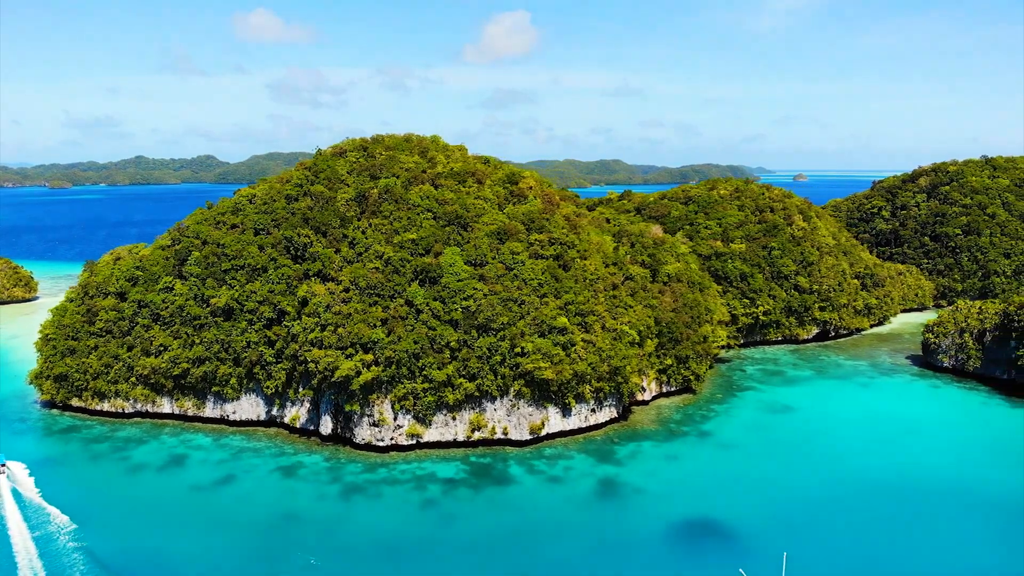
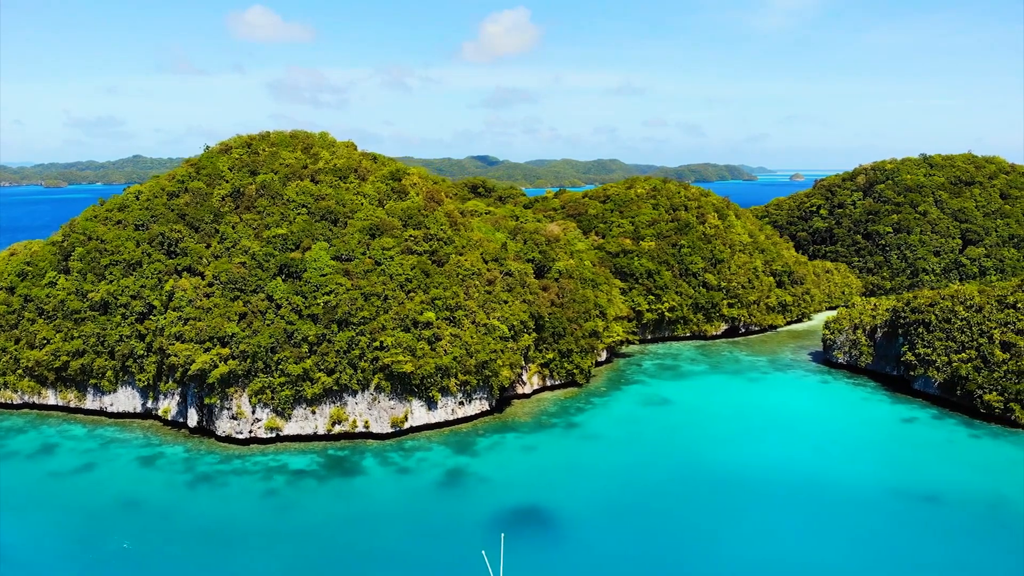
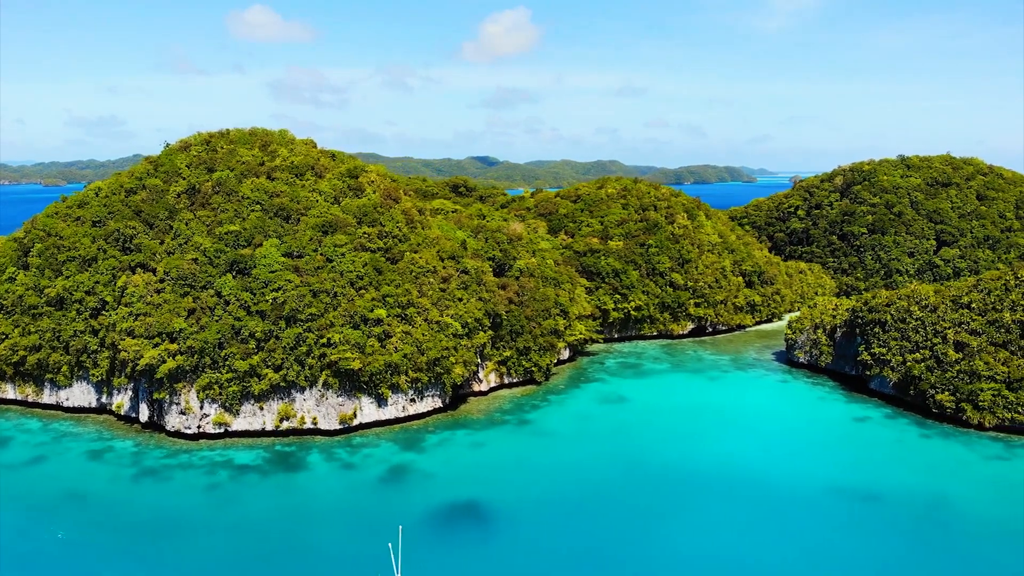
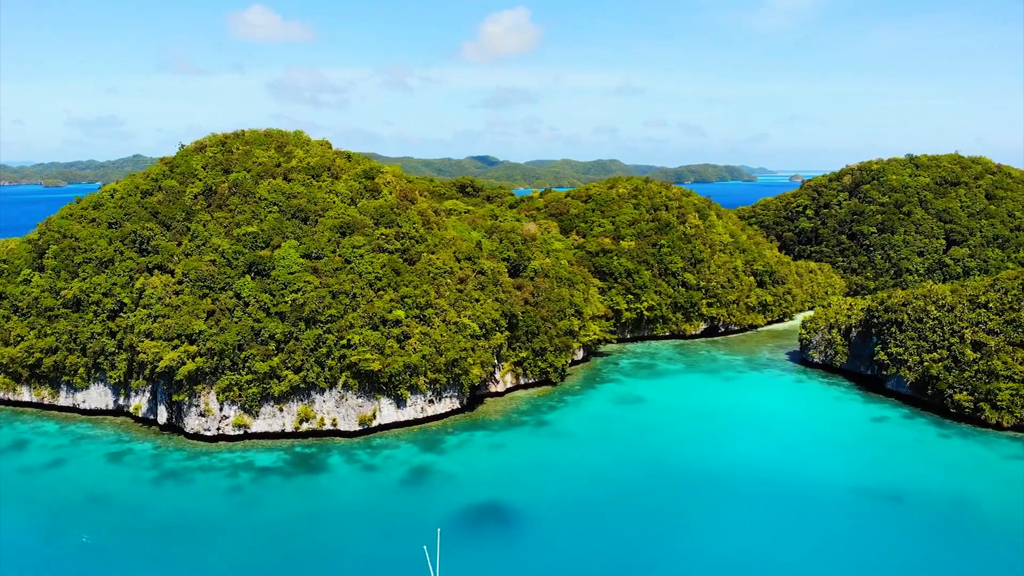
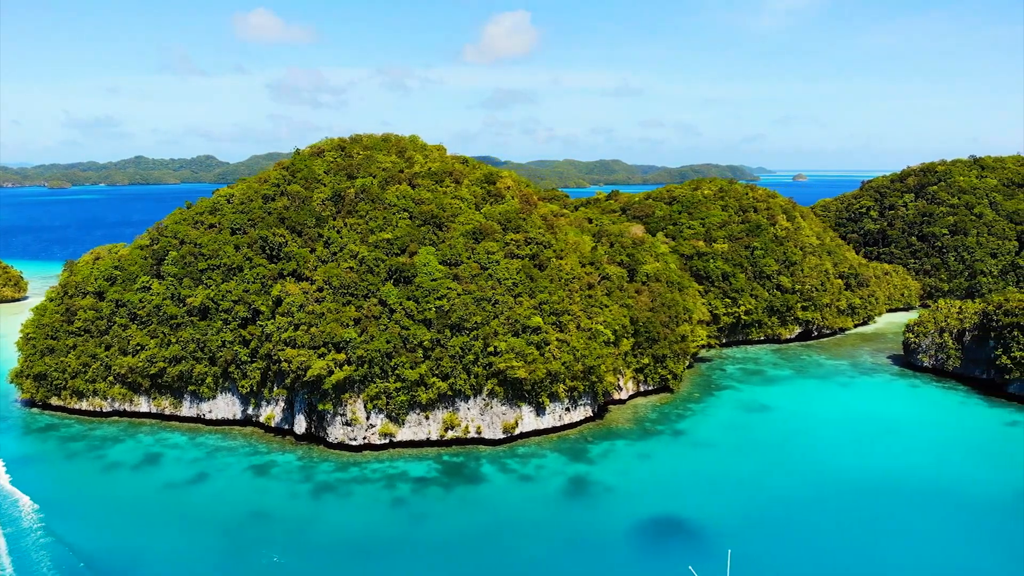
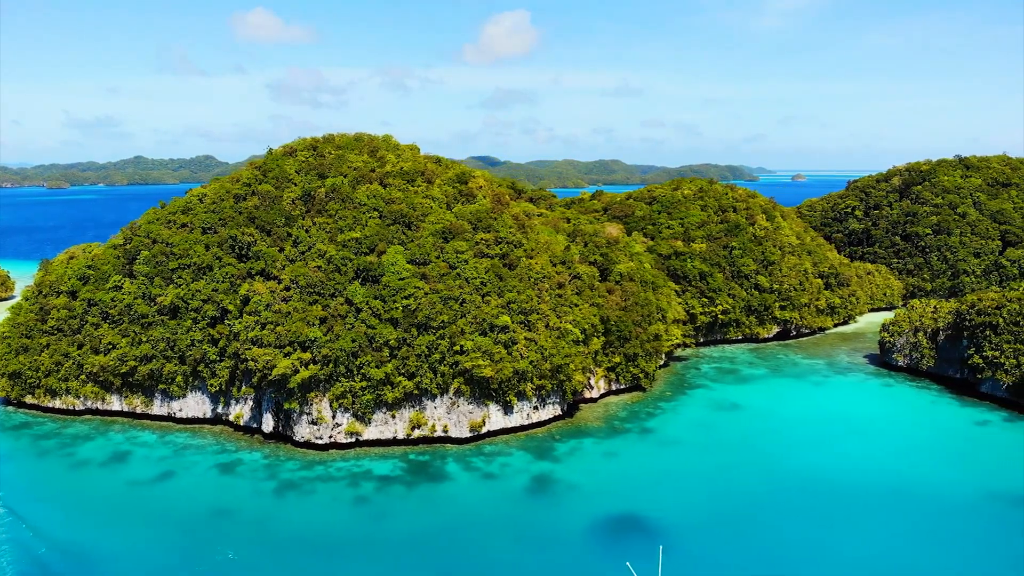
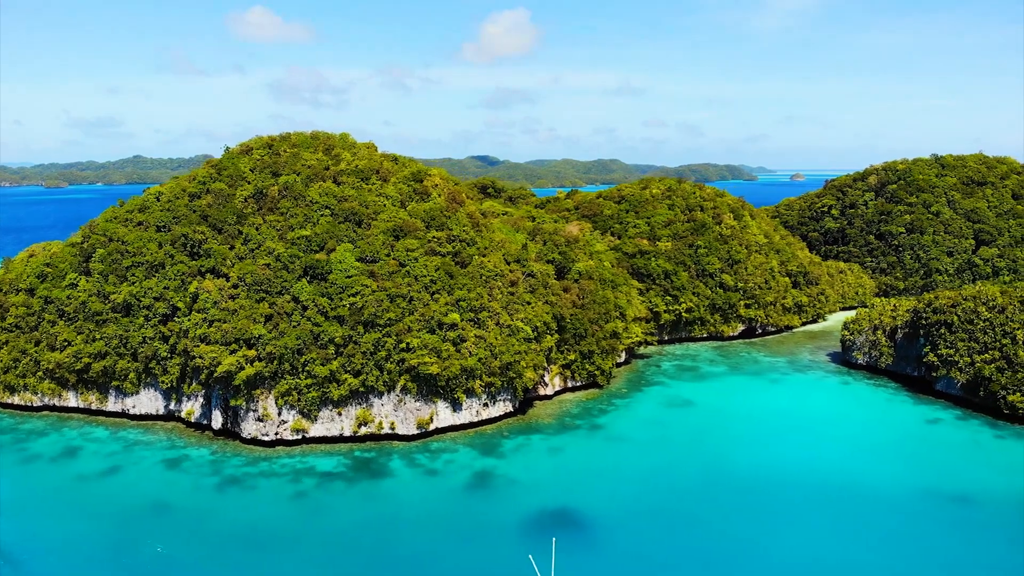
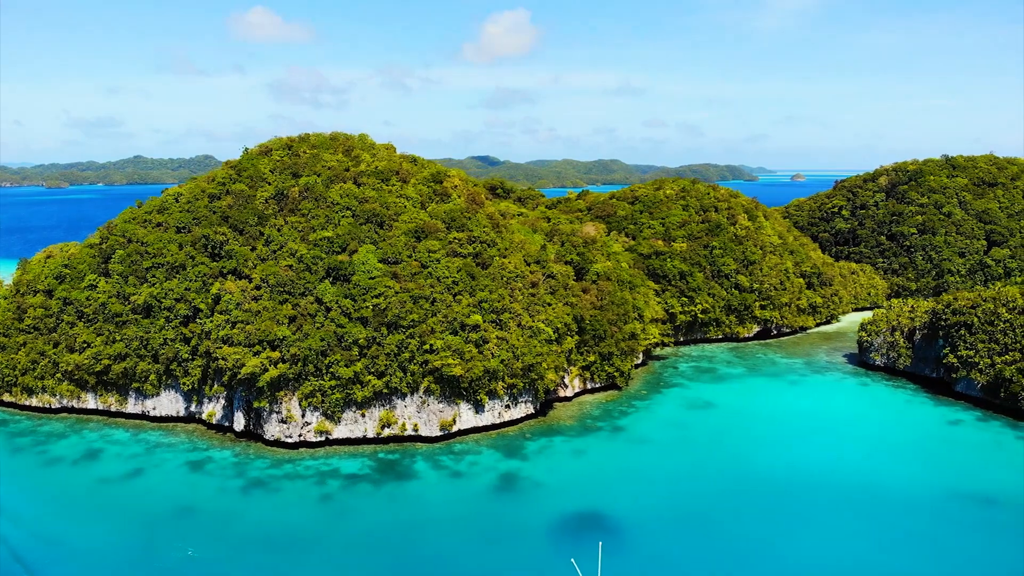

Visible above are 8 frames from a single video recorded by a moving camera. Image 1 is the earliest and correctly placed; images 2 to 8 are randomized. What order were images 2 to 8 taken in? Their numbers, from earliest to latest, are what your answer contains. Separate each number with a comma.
5, 6, 8, 7, 2, 4, 3
